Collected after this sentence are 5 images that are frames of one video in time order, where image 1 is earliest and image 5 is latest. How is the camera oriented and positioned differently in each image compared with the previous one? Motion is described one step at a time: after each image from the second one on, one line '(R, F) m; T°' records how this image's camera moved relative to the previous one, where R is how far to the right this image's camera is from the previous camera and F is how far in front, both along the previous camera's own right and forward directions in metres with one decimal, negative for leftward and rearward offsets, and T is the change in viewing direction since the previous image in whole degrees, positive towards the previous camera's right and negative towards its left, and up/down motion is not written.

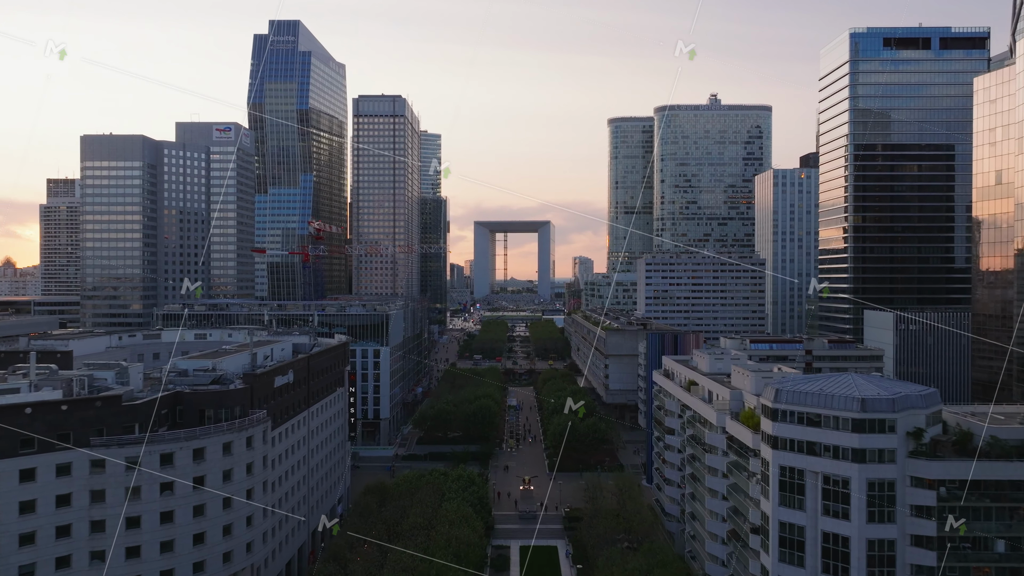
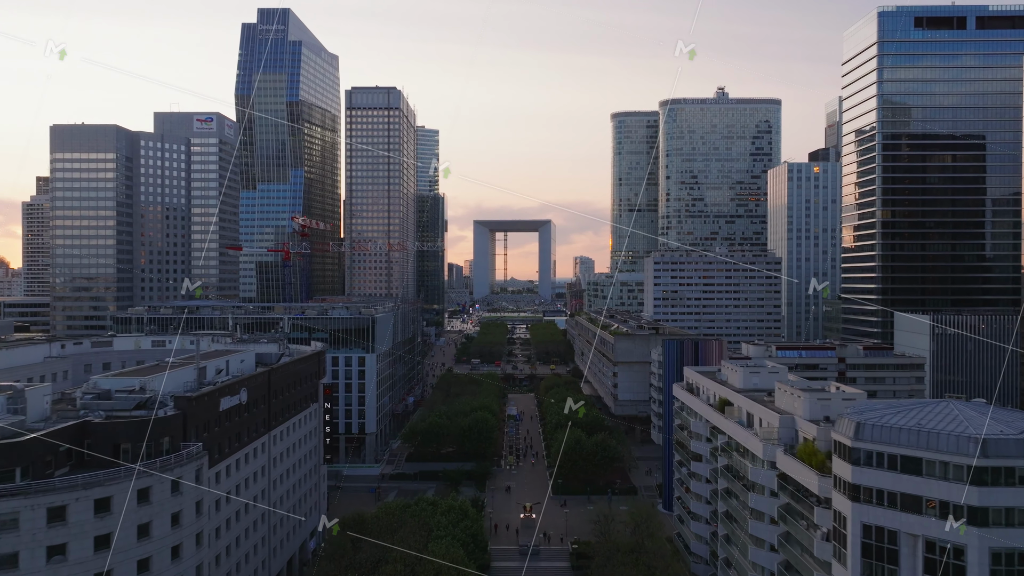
(+0.1, +6.5) m; 0°
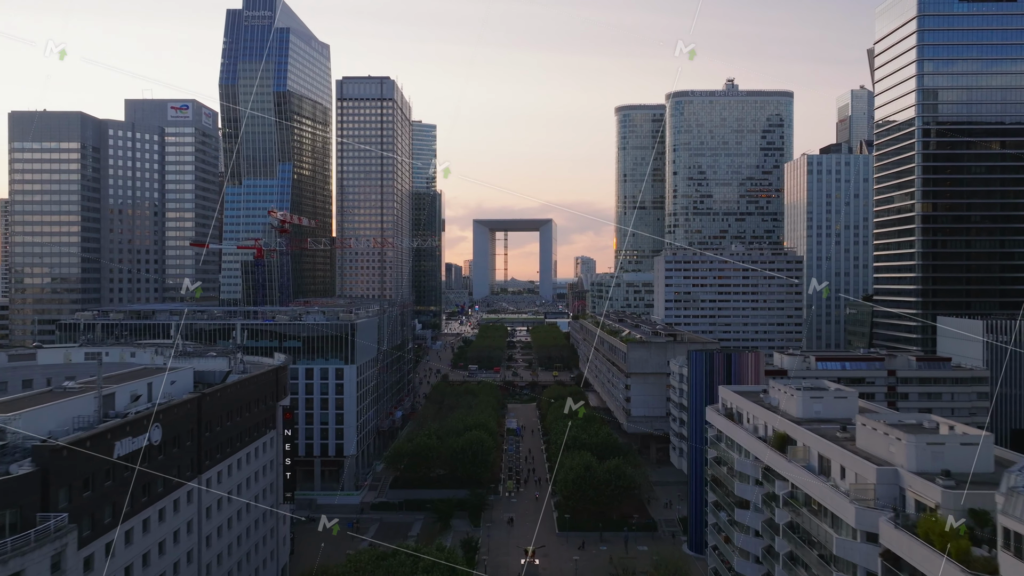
(+0.1, +7.7) m; 0°
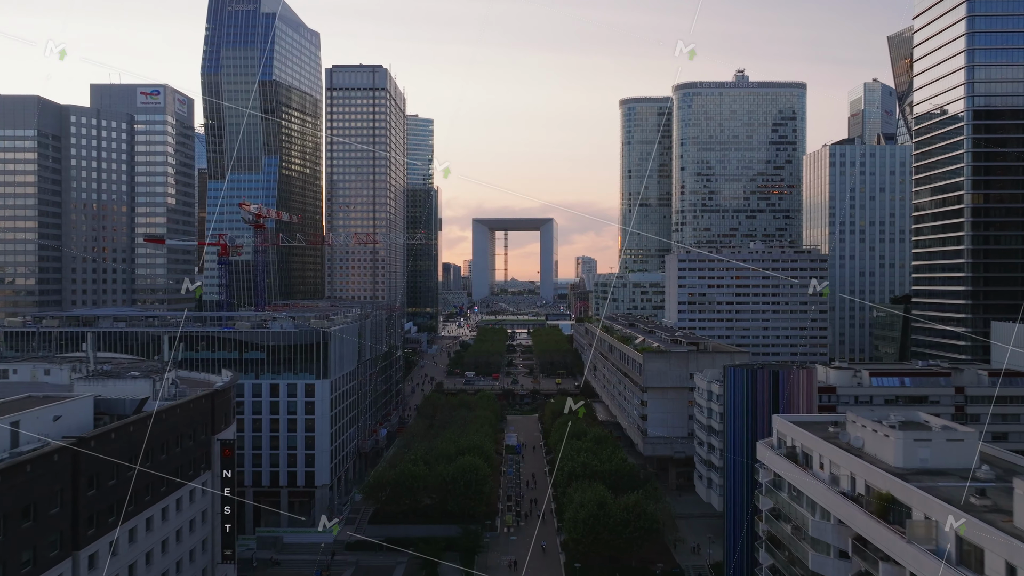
(+0.1, +7.7) m; 0°
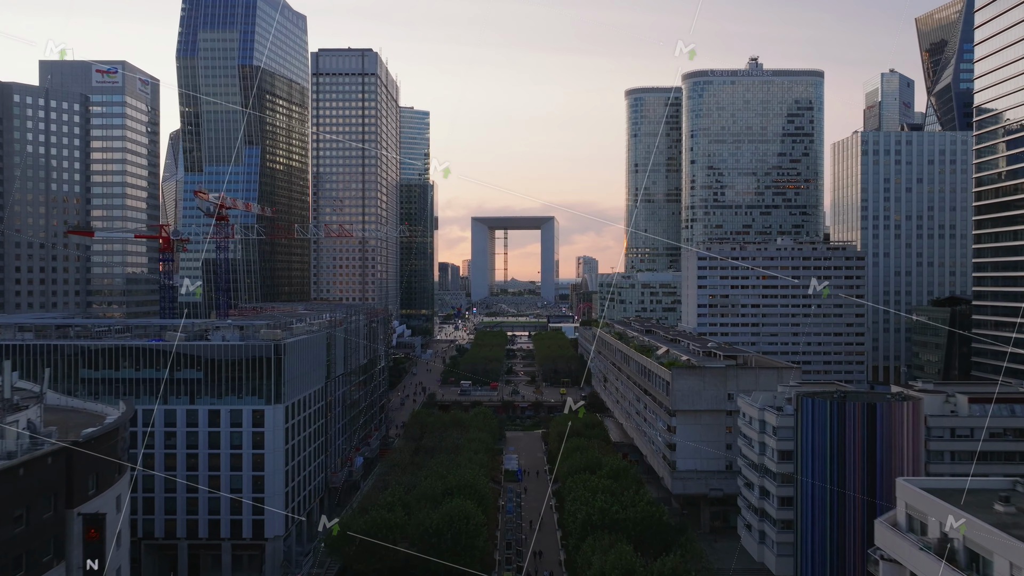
(0.0, +9.3) m; 0°
